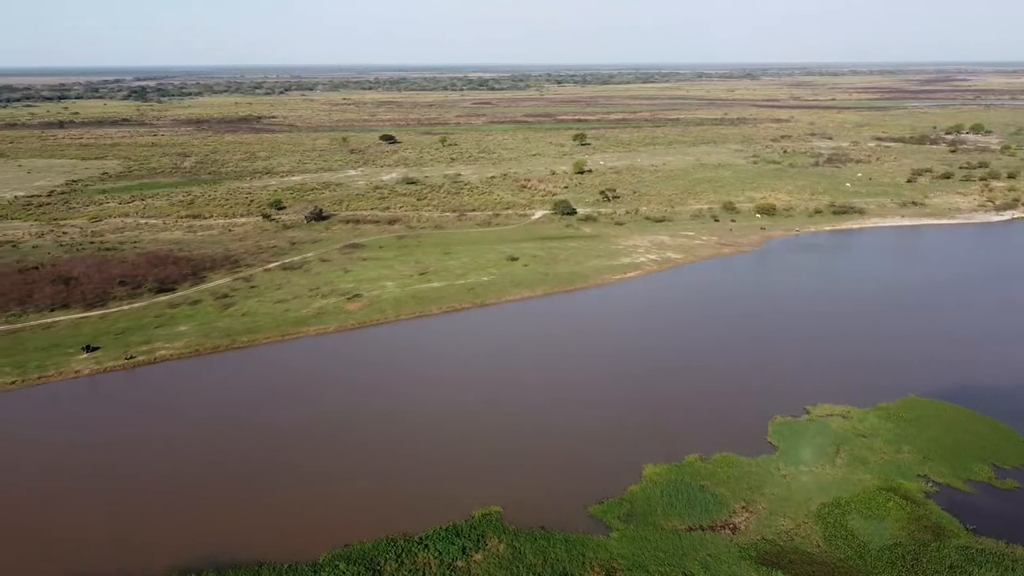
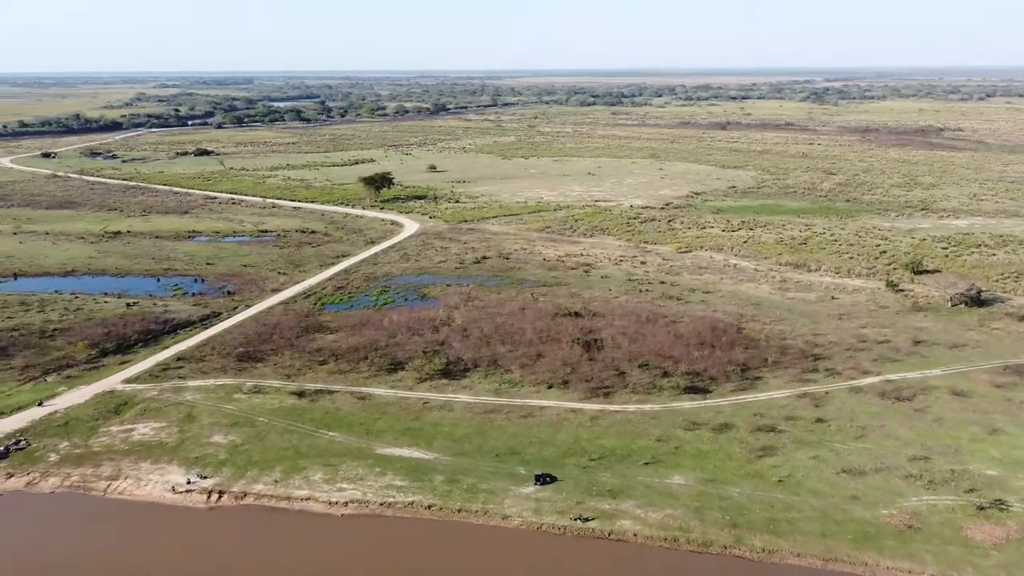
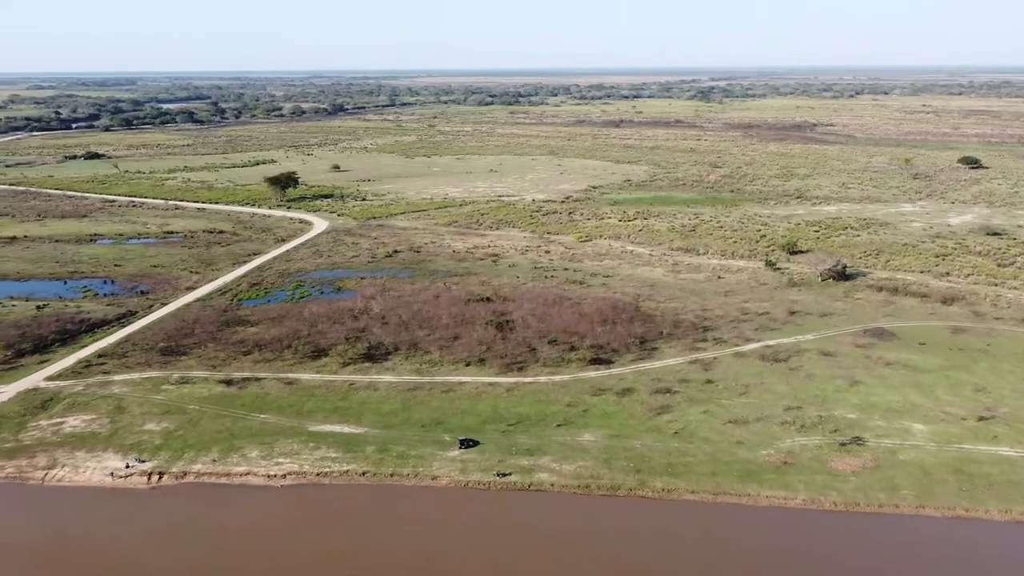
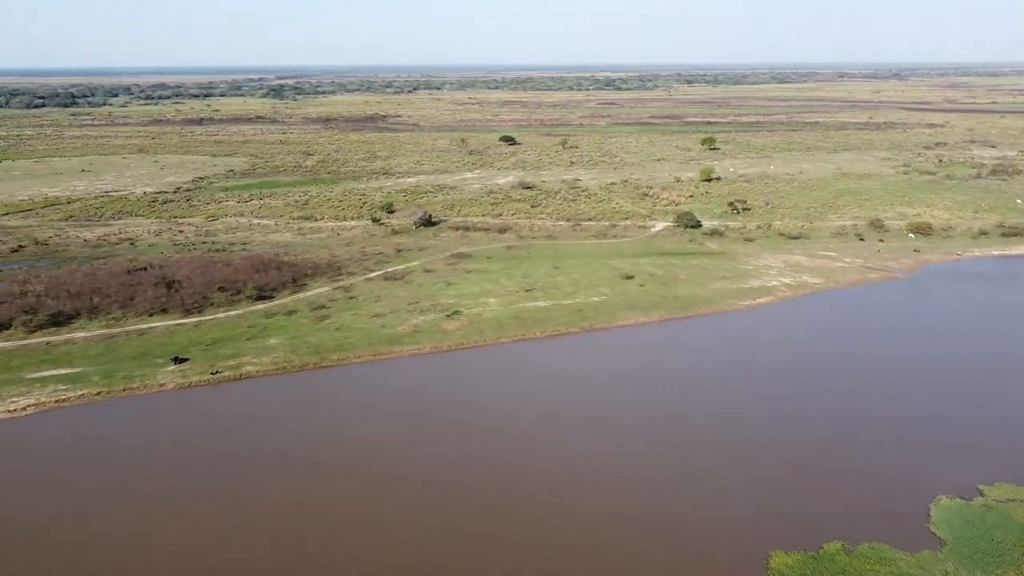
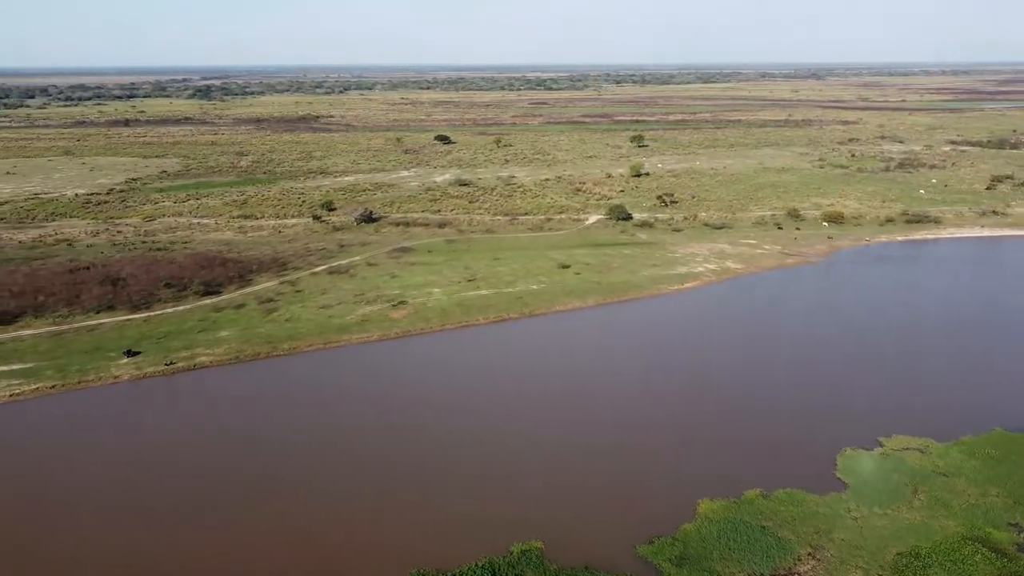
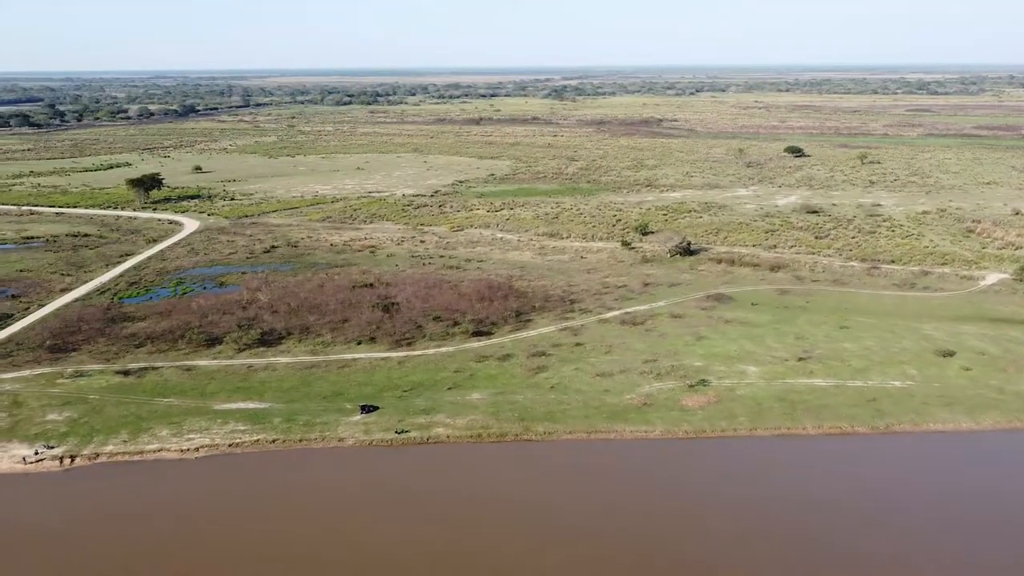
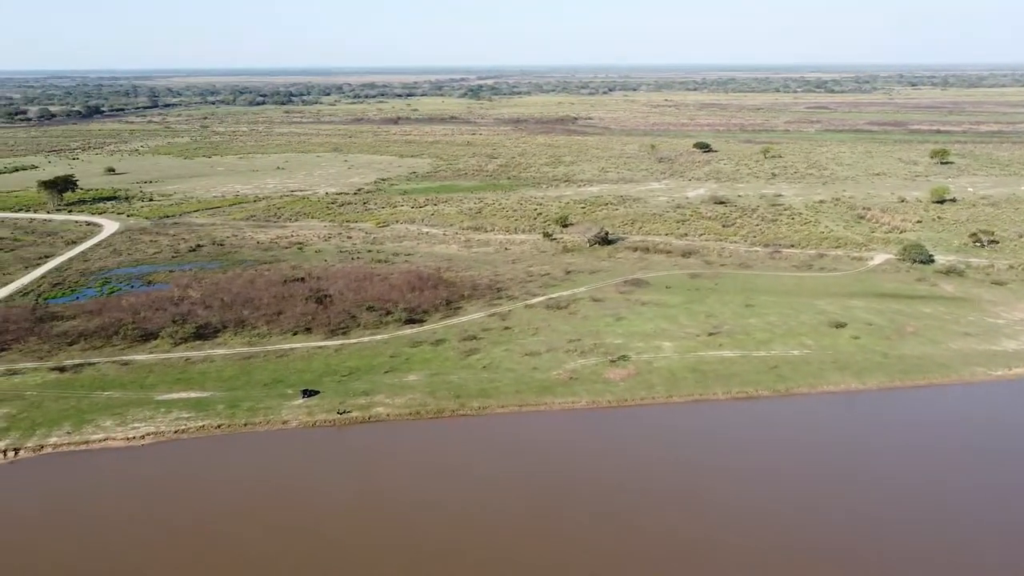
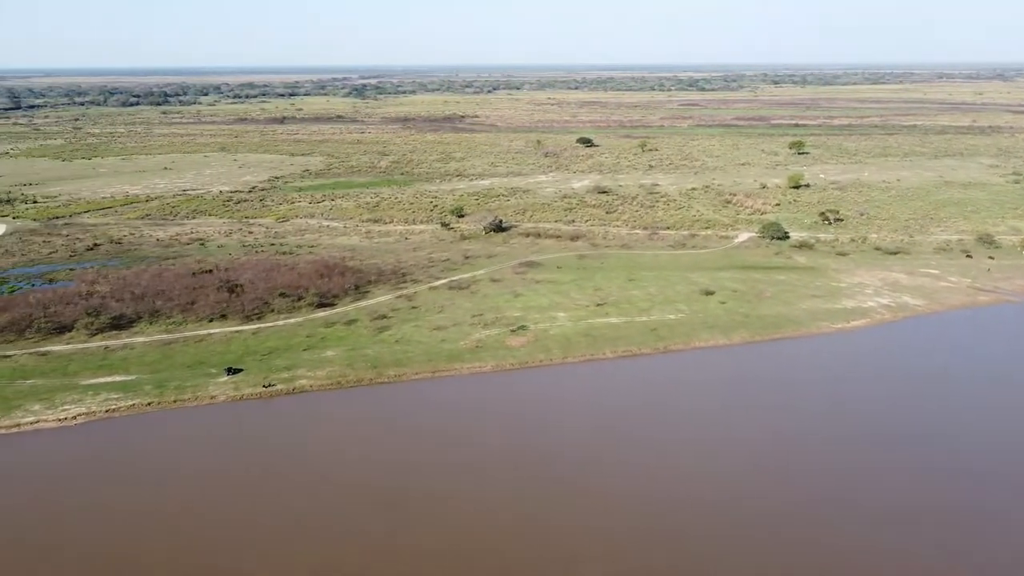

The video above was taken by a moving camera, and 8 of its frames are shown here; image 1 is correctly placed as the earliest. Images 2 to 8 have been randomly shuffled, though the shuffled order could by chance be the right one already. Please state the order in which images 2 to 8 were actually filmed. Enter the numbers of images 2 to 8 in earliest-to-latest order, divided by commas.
5, 4, 8, 7, 6, 3, 2
